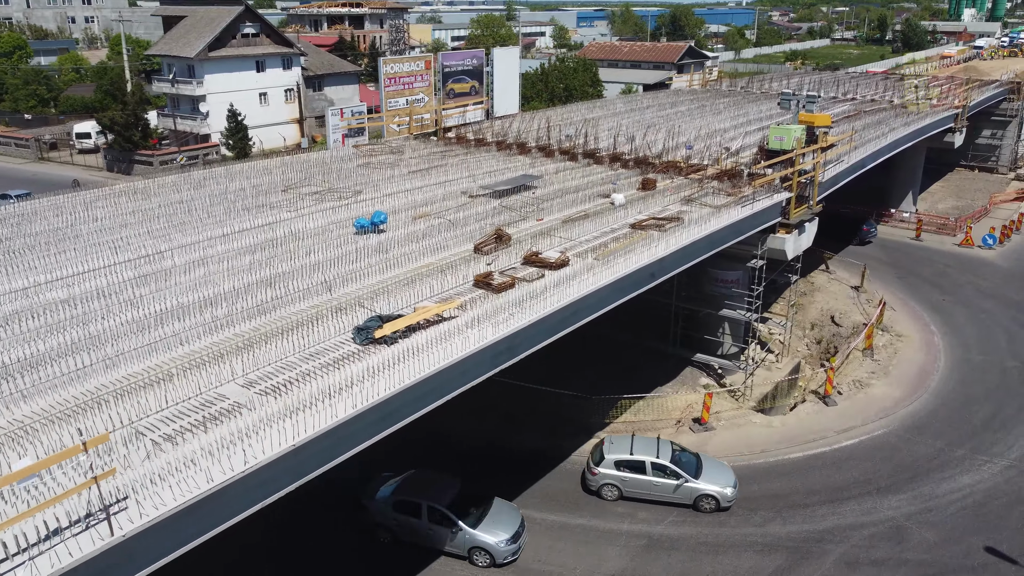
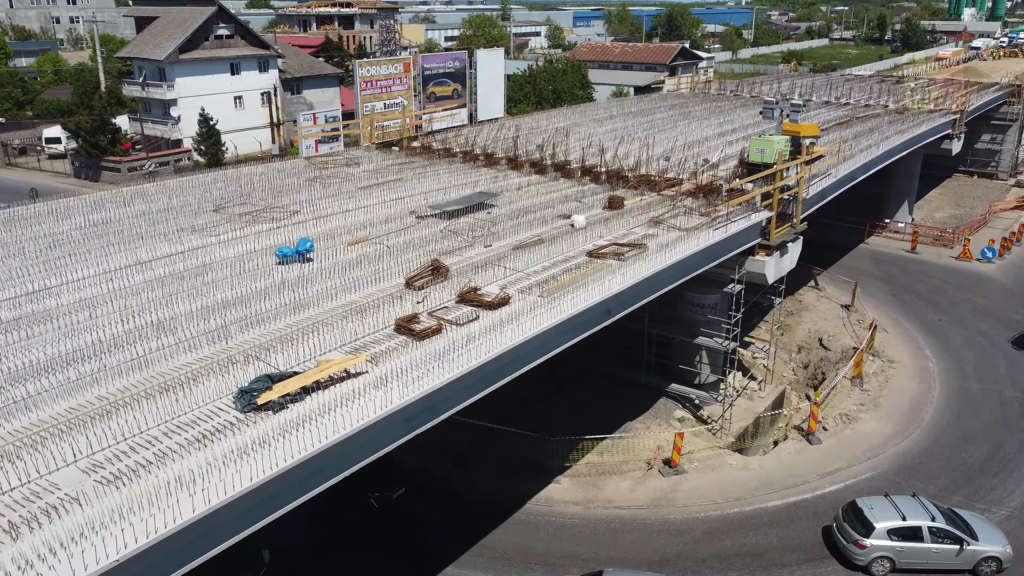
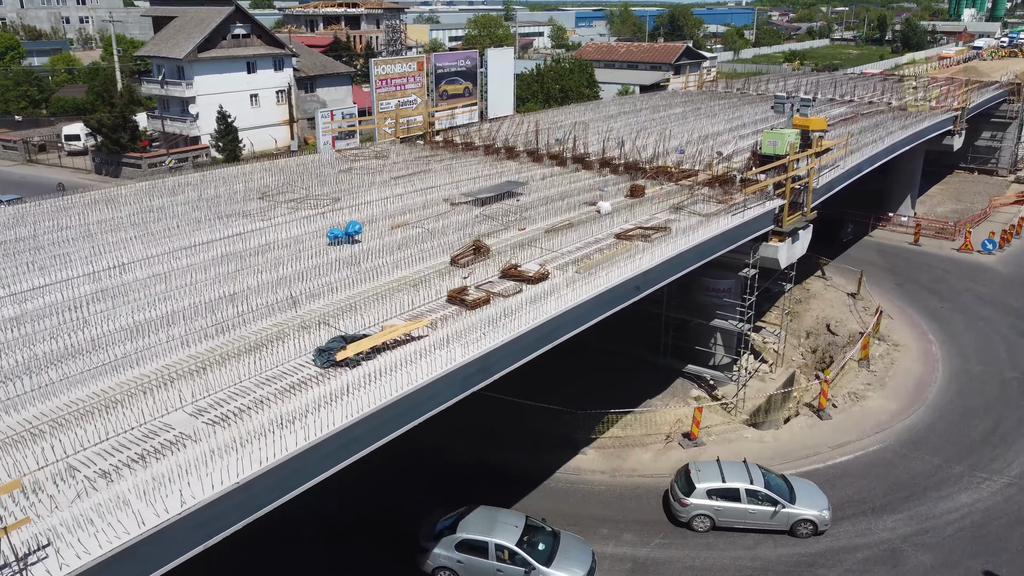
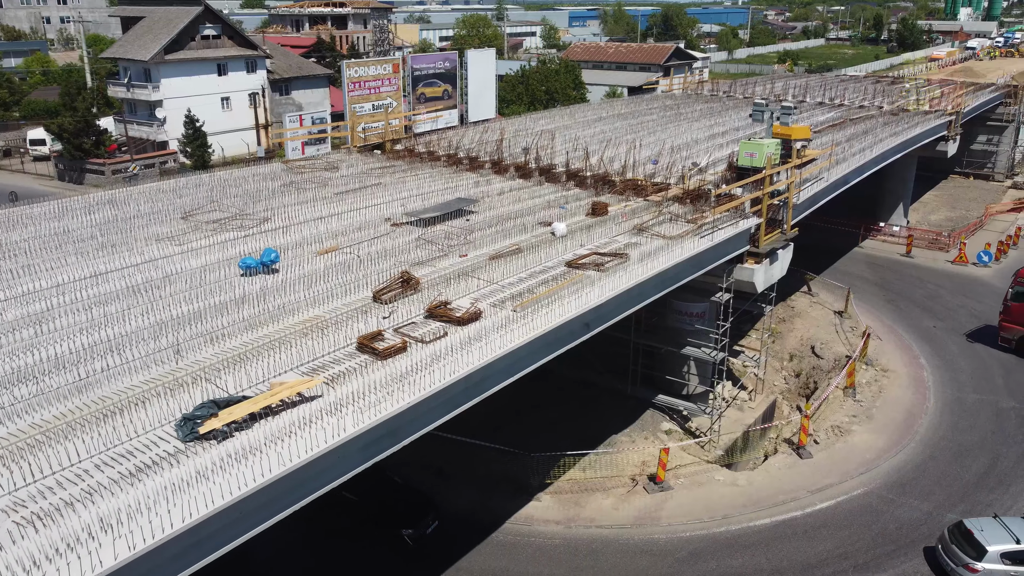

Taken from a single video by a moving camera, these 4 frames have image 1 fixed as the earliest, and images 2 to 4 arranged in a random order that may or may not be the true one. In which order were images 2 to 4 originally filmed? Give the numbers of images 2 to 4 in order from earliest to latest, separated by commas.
3, 2, 4
